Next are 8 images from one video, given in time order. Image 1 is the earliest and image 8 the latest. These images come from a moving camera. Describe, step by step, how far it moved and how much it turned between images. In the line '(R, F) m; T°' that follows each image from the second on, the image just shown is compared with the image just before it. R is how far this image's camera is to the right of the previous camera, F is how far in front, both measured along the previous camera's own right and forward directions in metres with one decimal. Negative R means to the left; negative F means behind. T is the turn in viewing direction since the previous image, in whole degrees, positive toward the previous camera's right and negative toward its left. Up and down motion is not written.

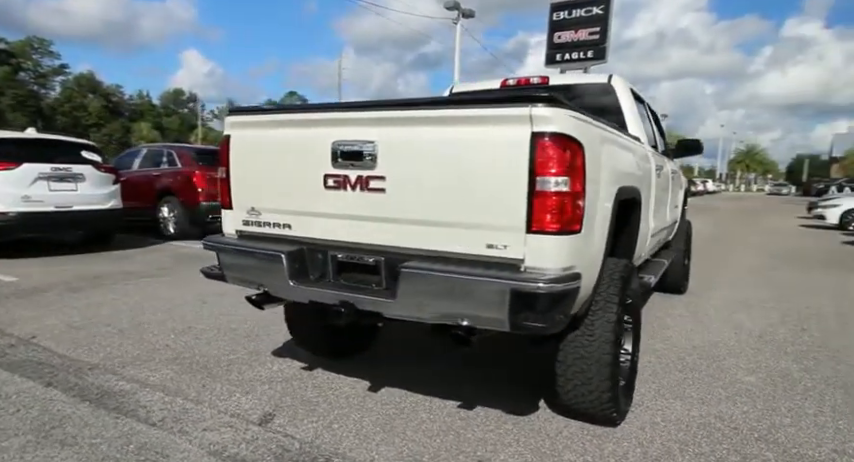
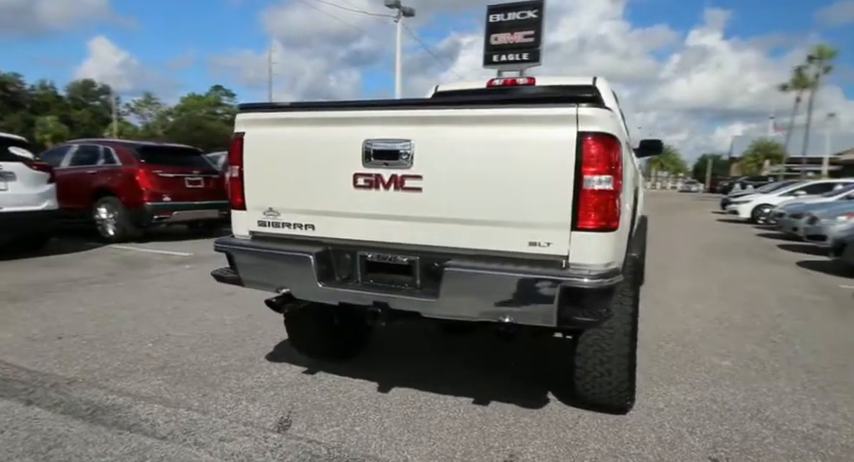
(-0.4, 0.0) m; +6°
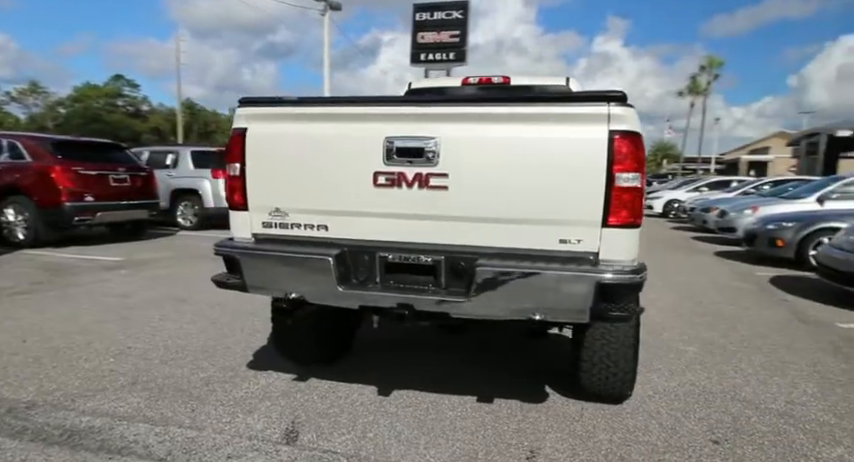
(-0.4, +0.1) m; +7°
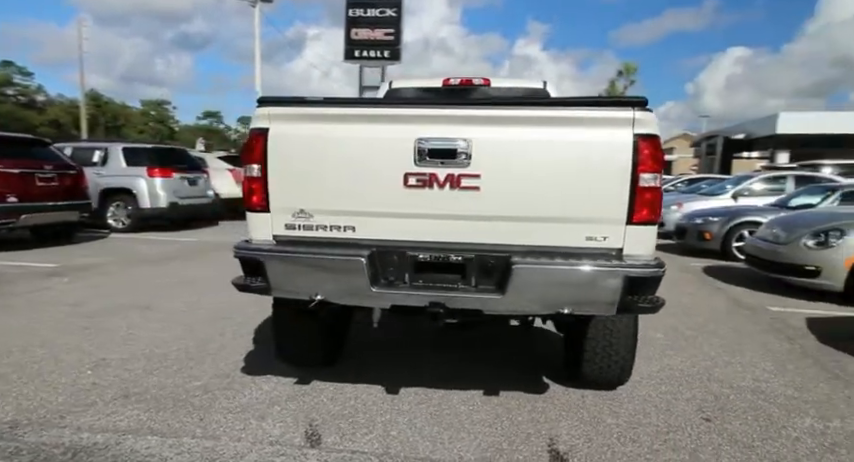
(-0.4, 0.0) m; +7°
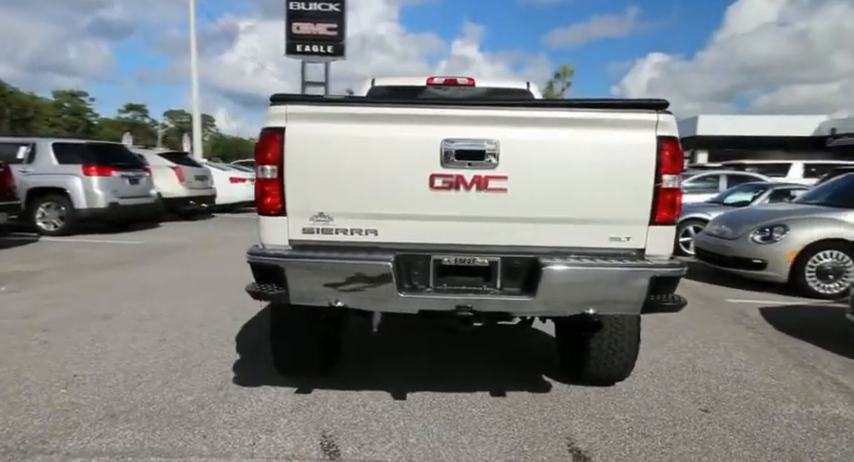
(-0.3, +0.1) m; +6°
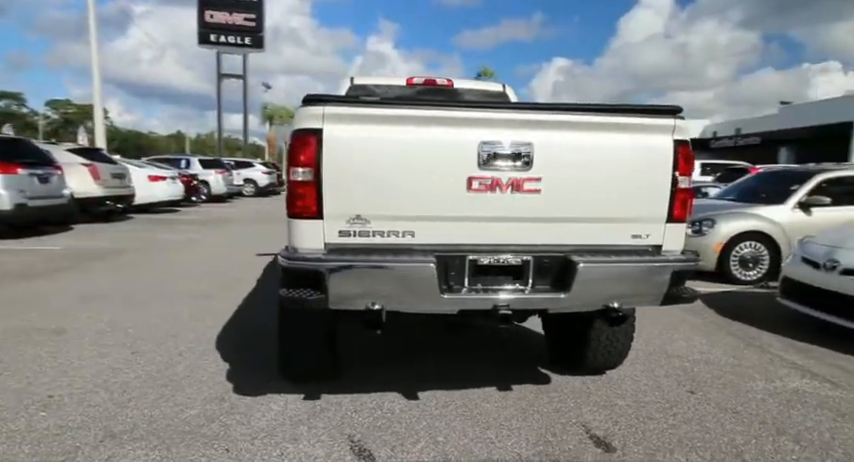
(-0.4, 0.0) m; +8°
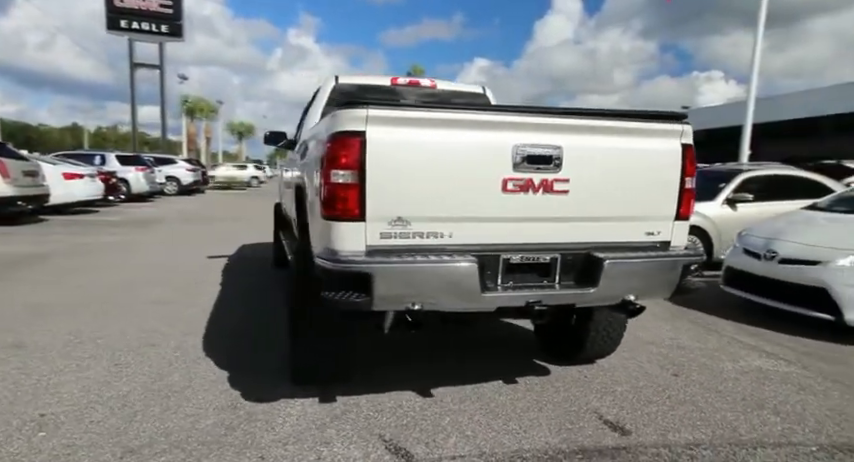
(-0.4, 0.0) m; +7°
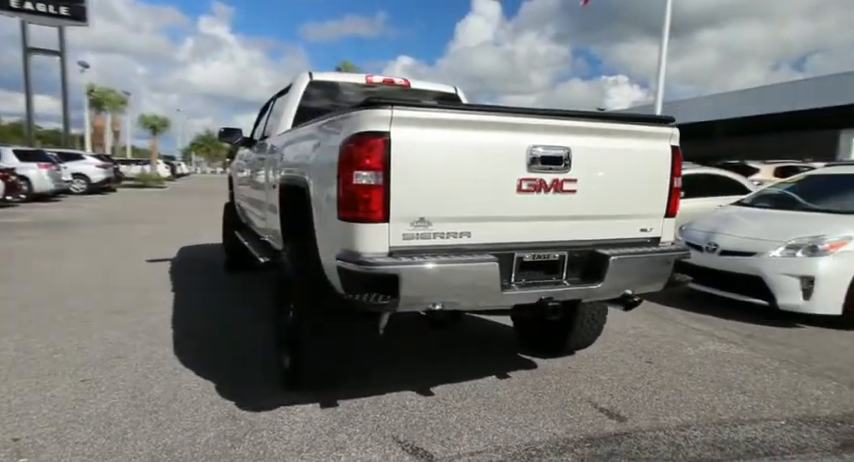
(-0.3, 0.0) m; +7°
